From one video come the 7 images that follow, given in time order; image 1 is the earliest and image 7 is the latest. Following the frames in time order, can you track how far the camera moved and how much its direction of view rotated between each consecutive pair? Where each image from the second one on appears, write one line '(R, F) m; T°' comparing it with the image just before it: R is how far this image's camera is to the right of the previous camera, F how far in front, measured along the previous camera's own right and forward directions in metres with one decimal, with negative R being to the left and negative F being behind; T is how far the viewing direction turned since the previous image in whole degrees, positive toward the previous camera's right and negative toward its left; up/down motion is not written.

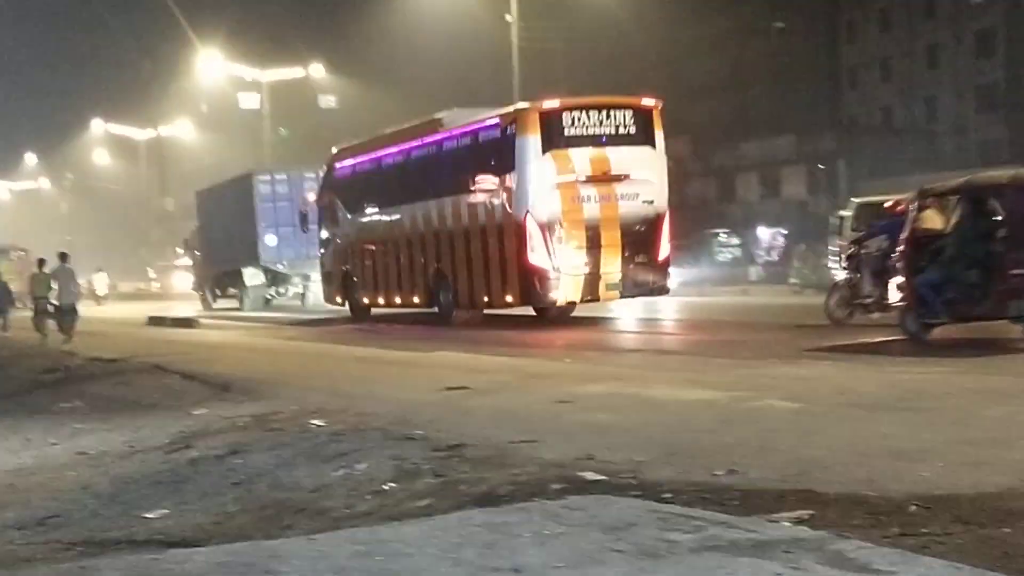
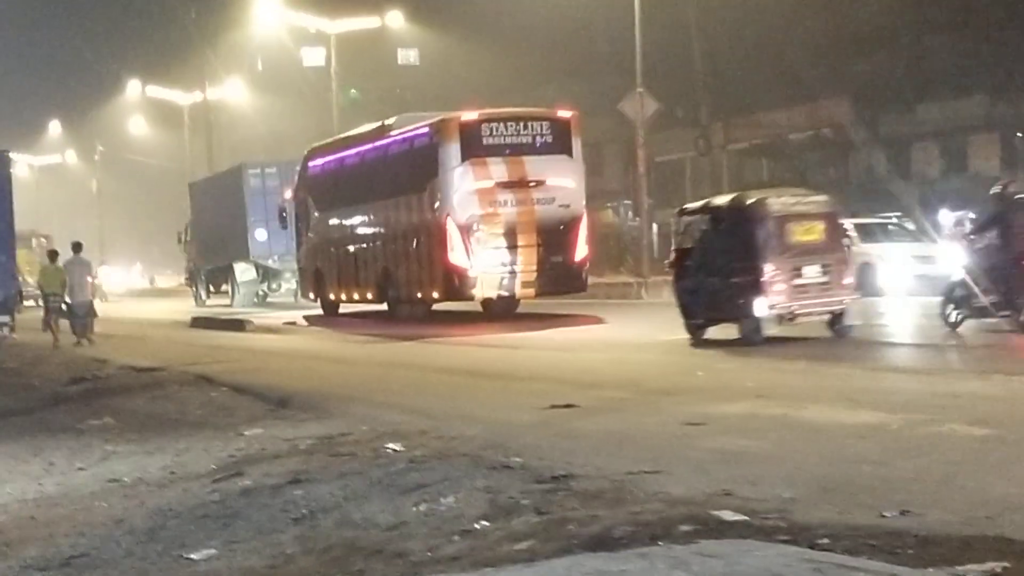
(0.0, +2.5) m; -5°
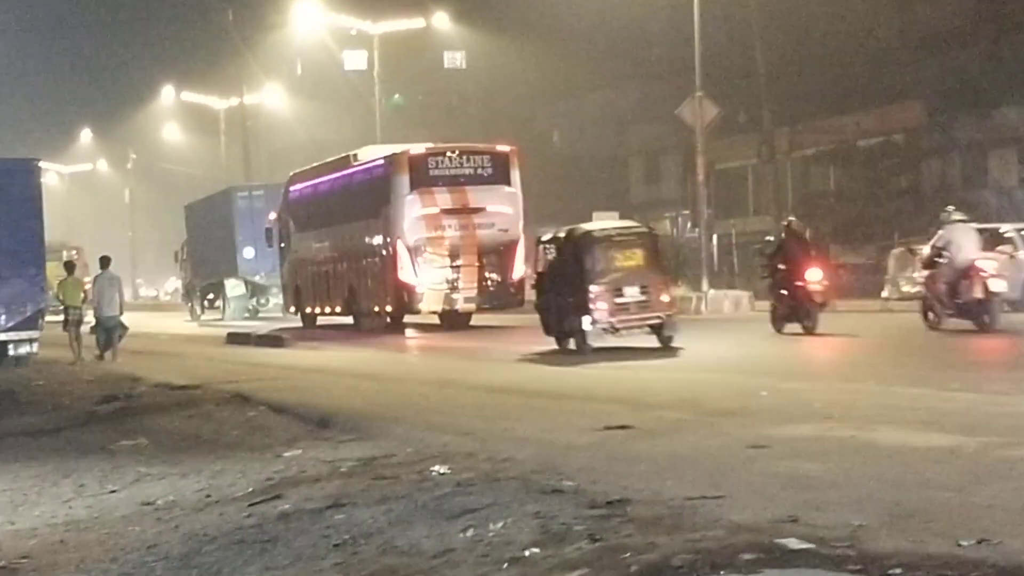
(-0.1, +0.6) m; -2°
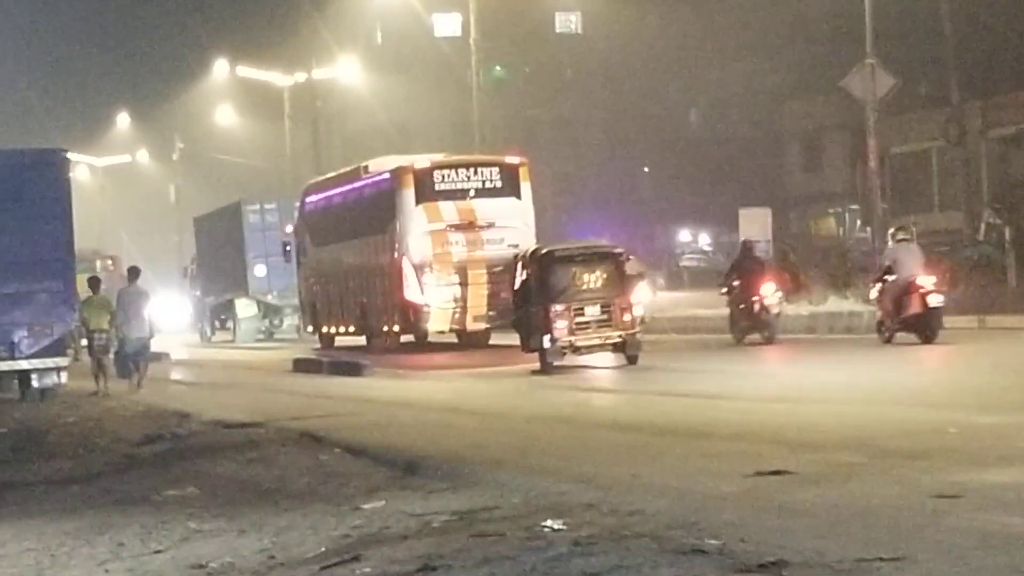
(-0.4, +1.9) m; -2°
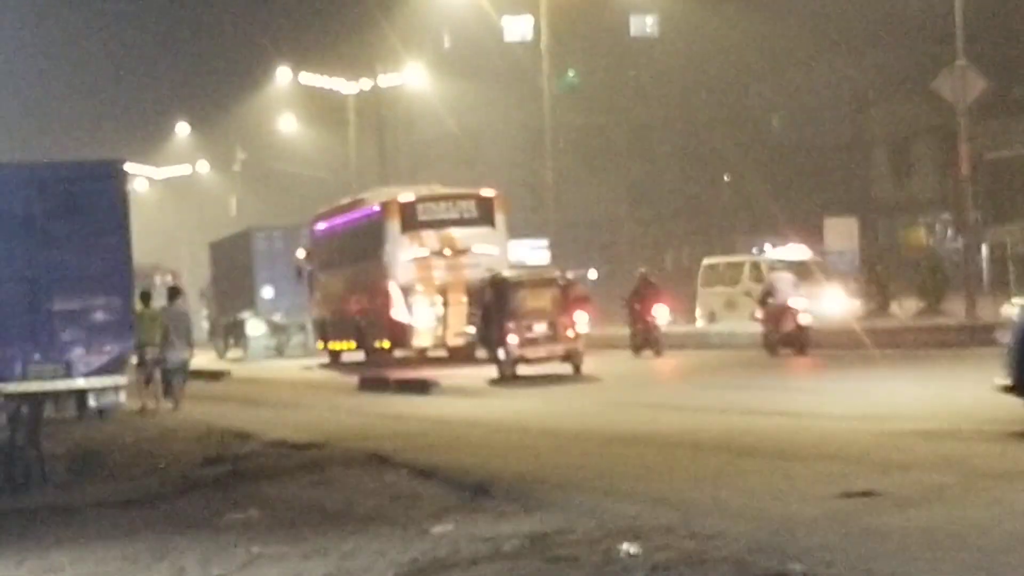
(-0.2, +0.3) m; -1°
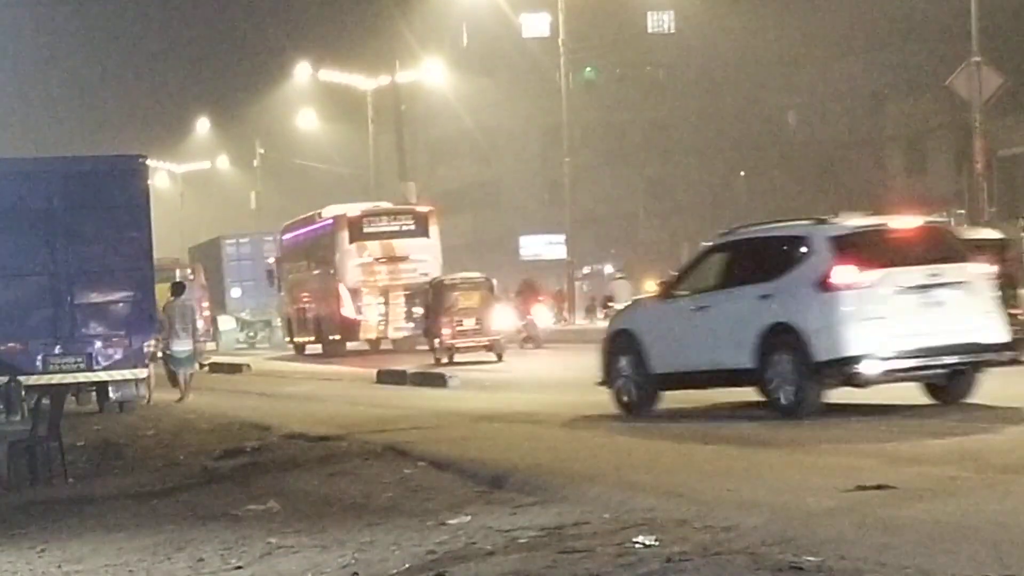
(0.0, -0.1) m; -1°
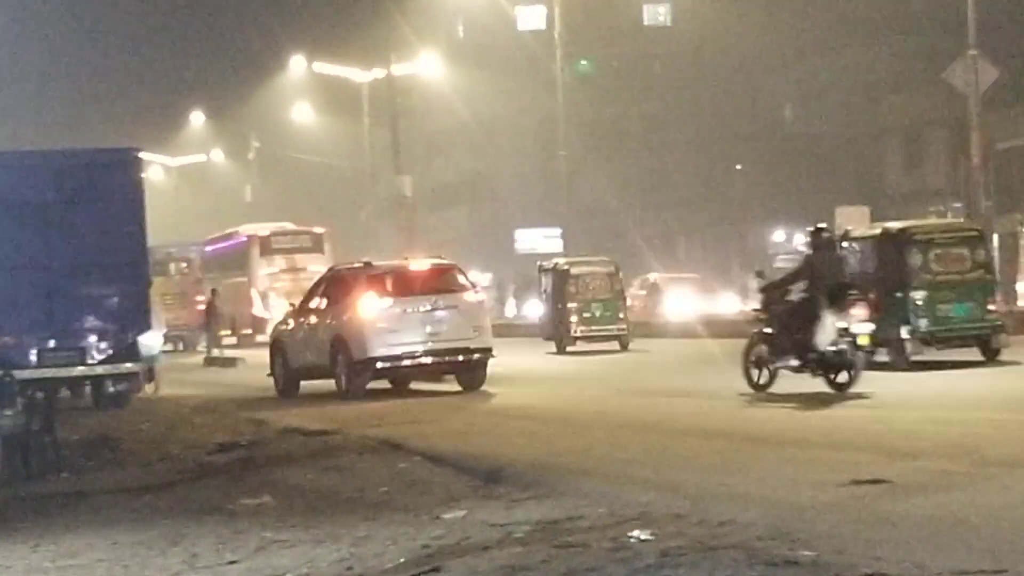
(0.0, 0.0) m; 0°
